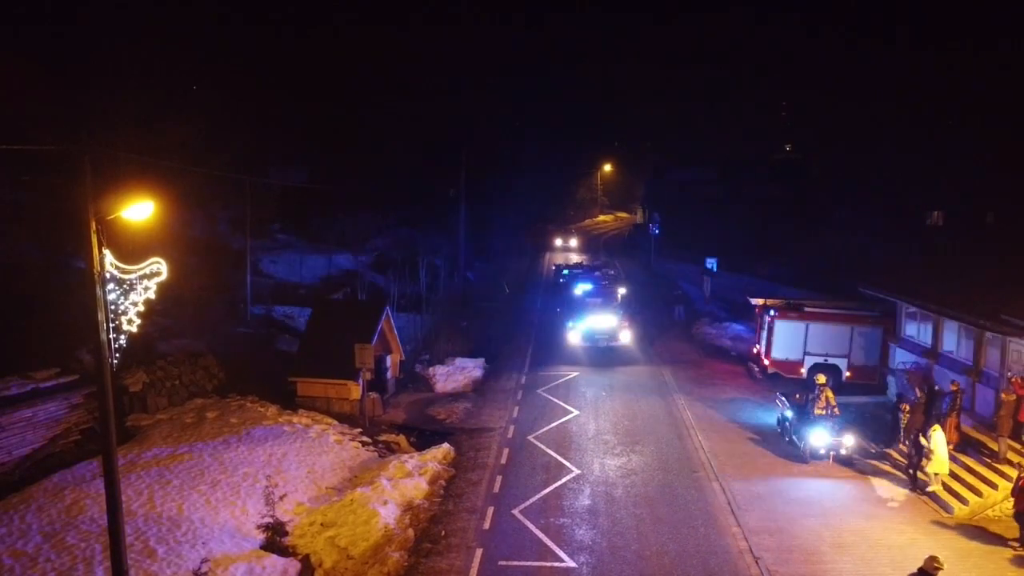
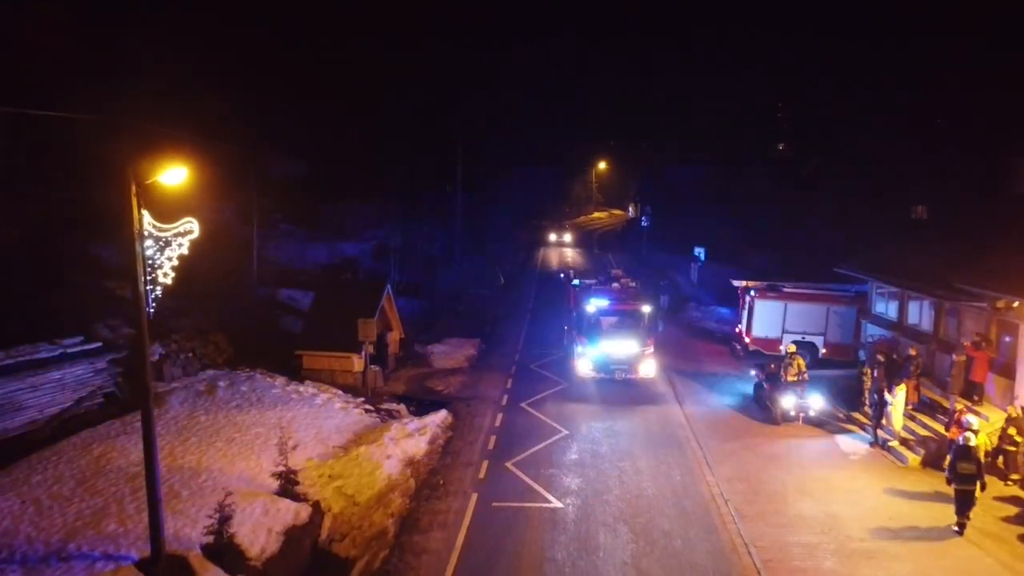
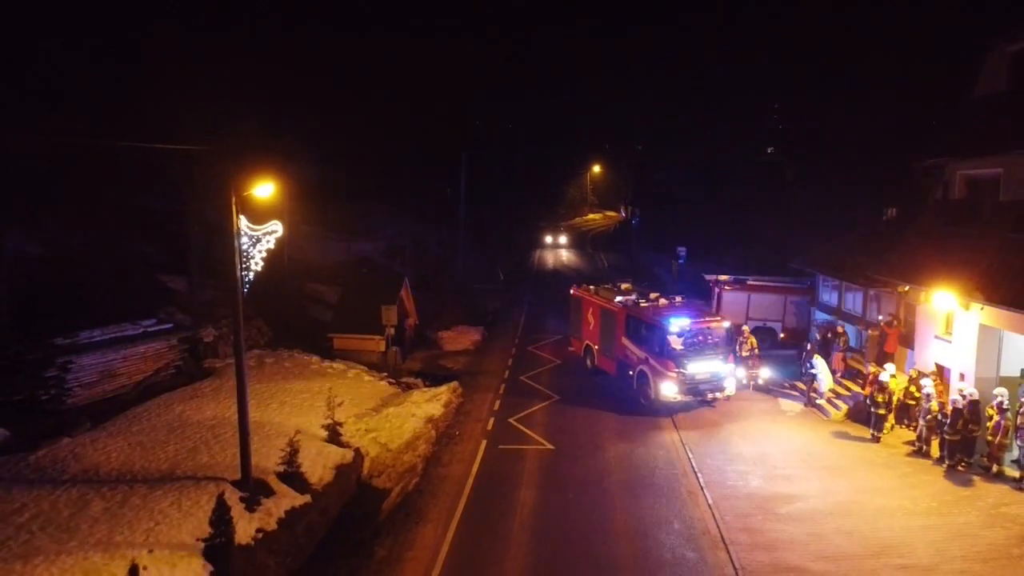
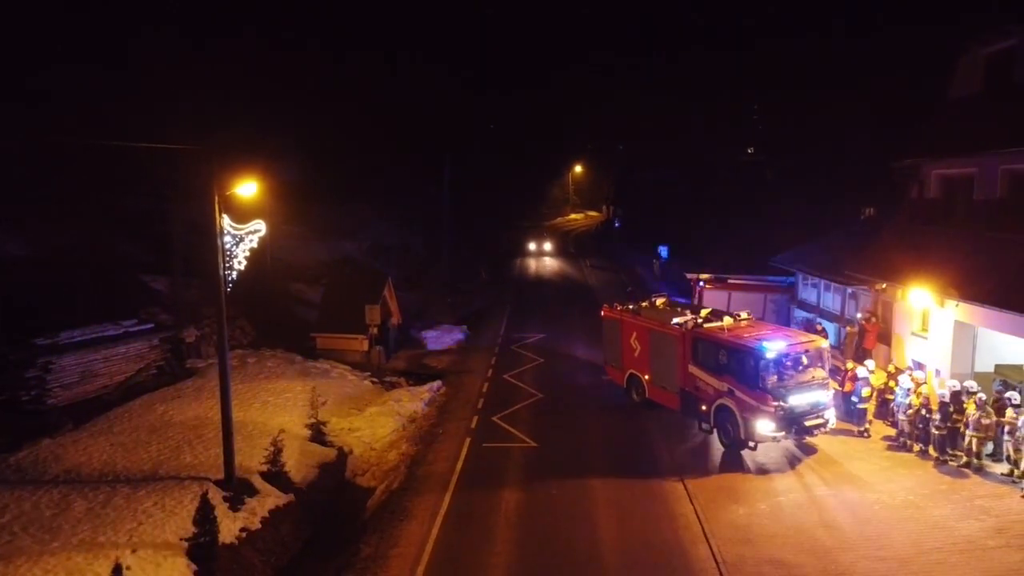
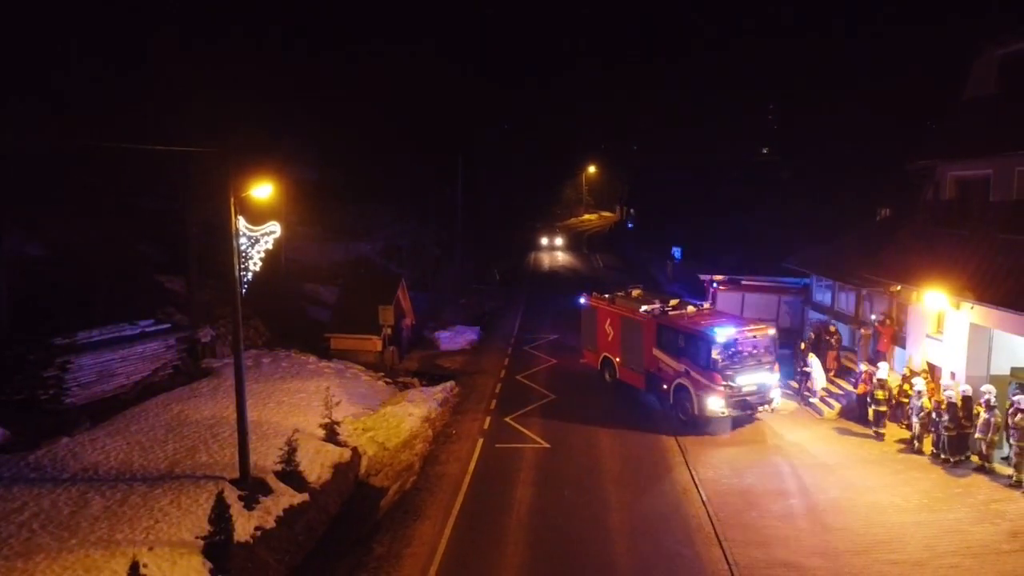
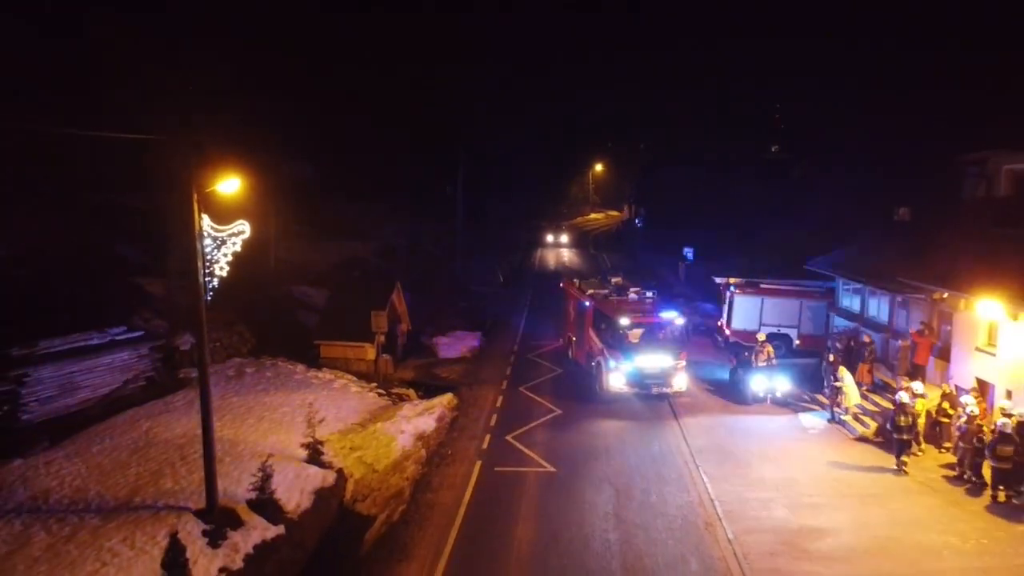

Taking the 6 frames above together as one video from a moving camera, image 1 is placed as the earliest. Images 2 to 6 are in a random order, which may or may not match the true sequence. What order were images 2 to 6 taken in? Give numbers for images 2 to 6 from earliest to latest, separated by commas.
2, 6, 3, 5, 4
